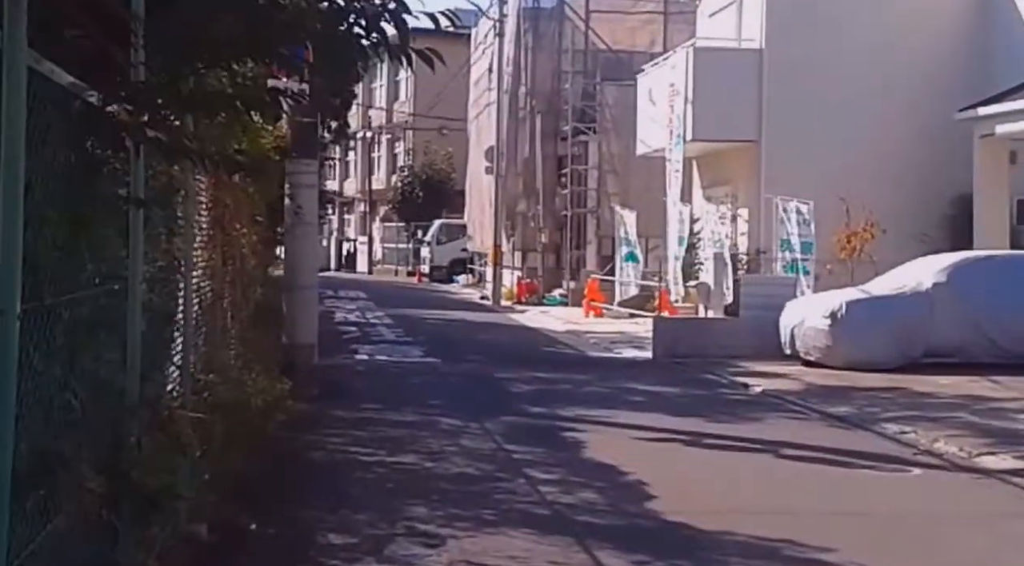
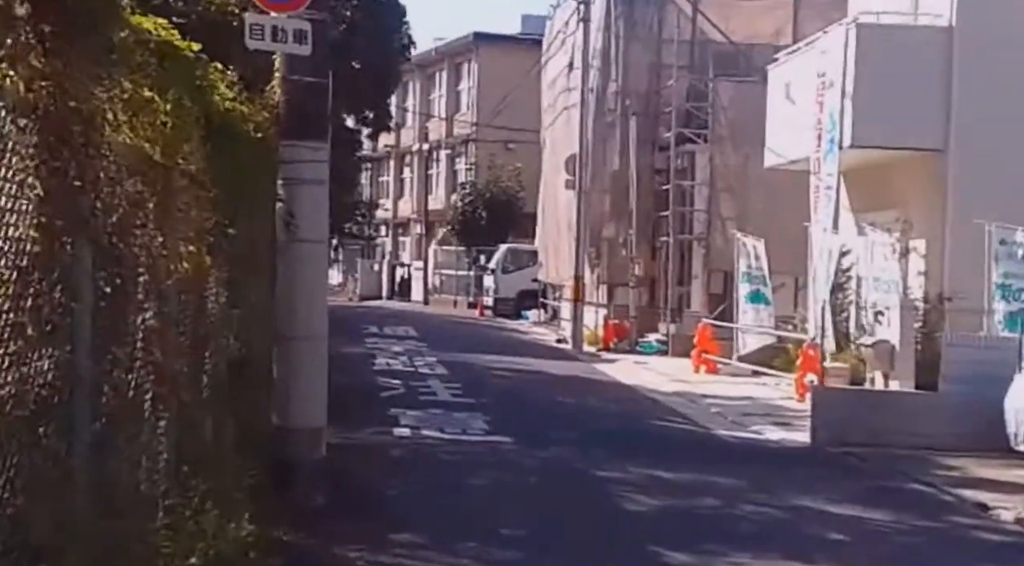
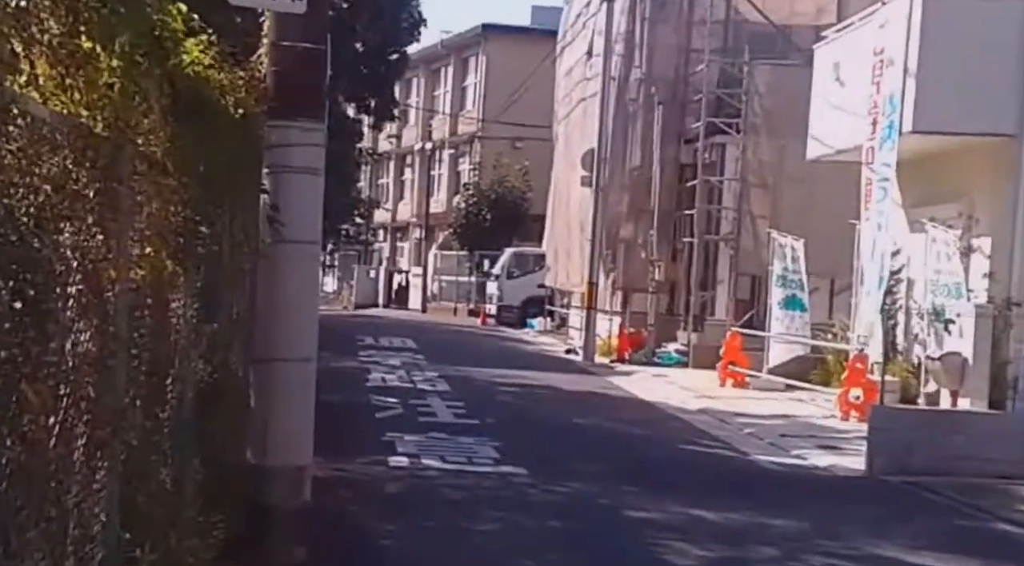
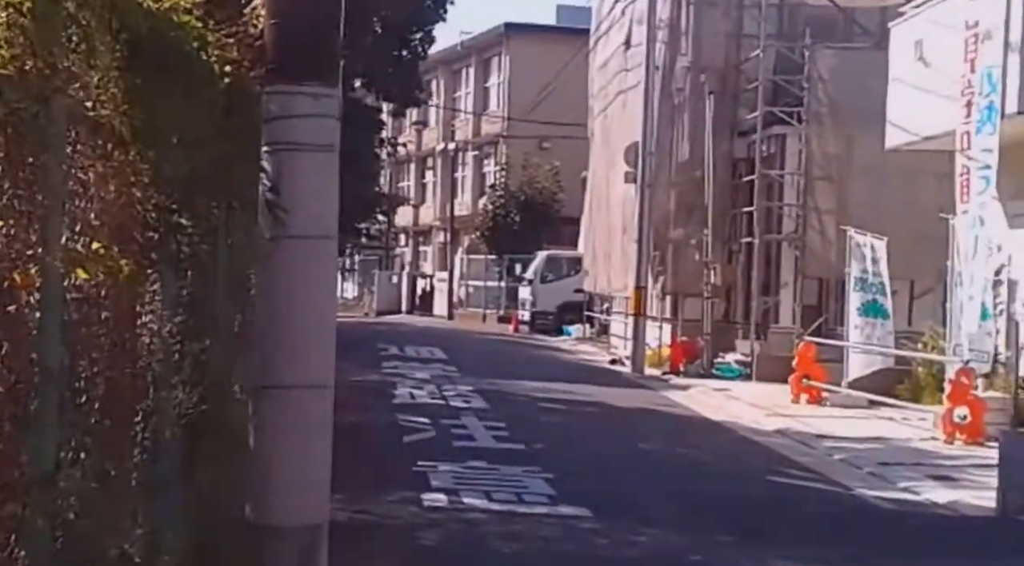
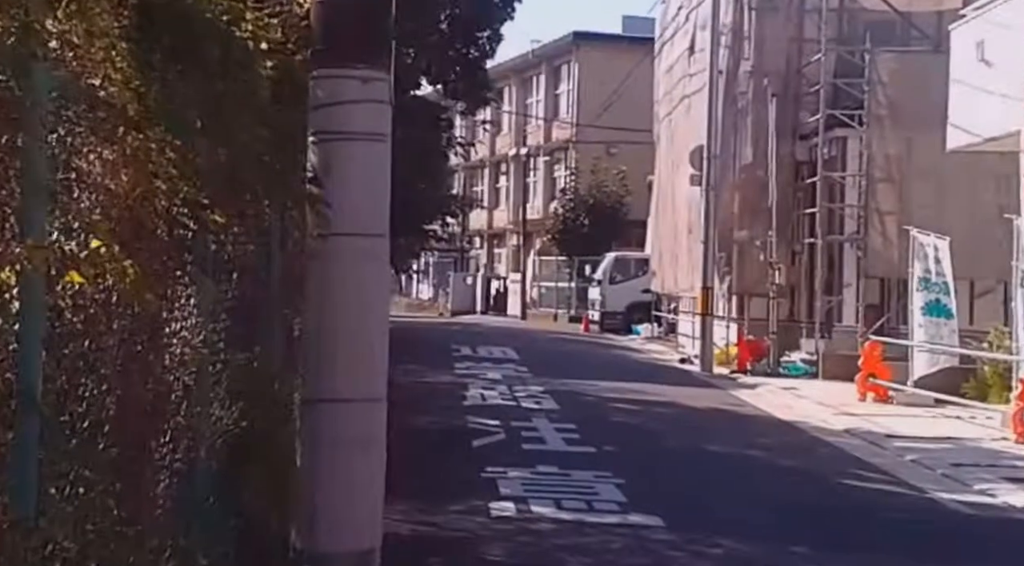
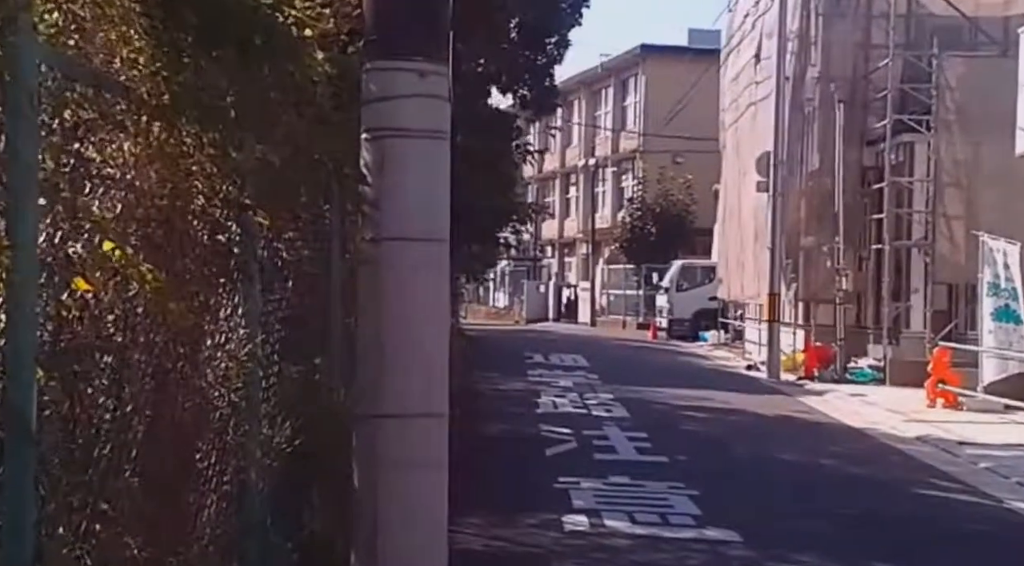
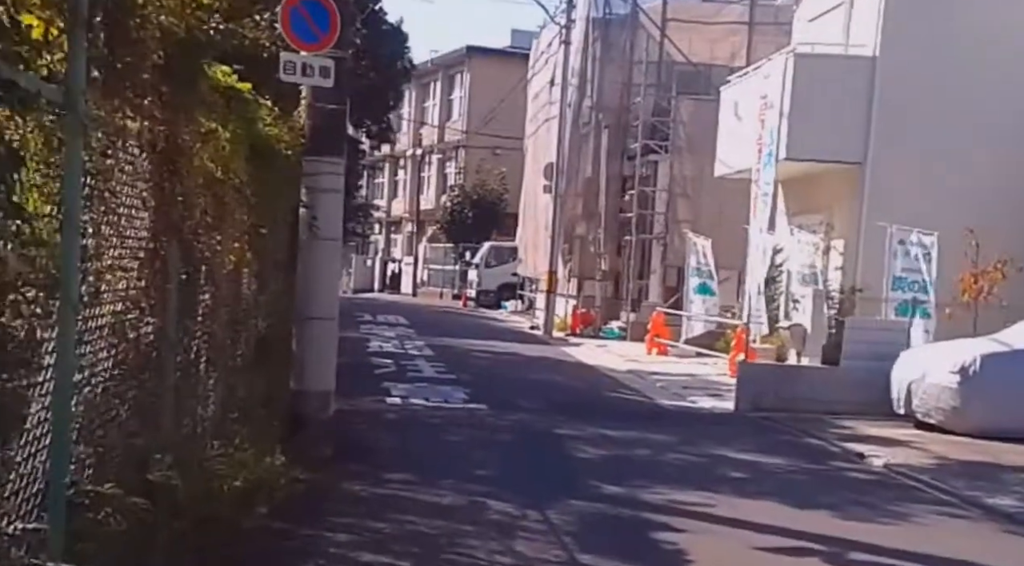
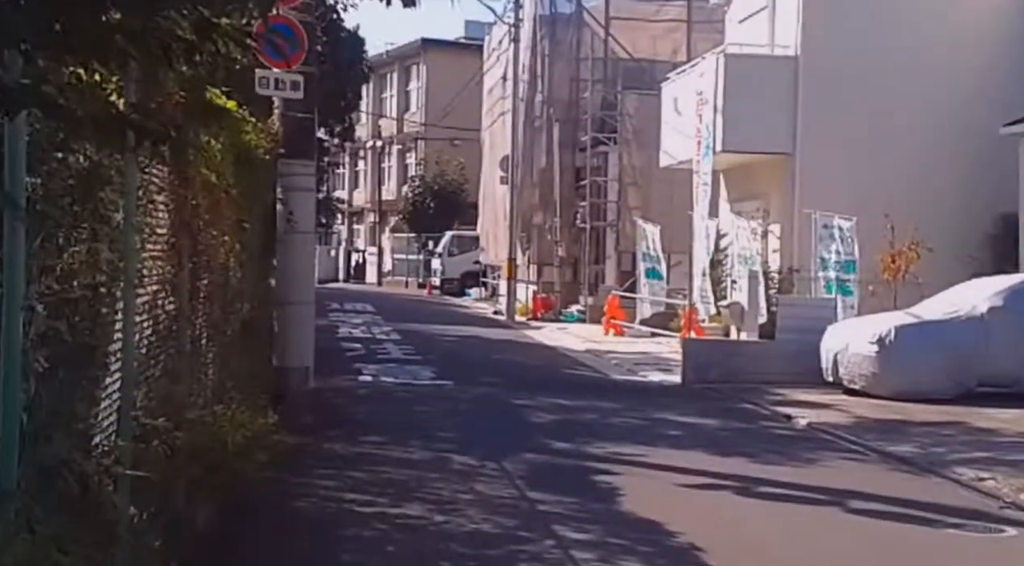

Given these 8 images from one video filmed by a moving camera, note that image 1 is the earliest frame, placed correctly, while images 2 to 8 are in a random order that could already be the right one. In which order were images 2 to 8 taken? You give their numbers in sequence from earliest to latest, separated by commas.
8, 7, 2, 3, 4, 5, 6
